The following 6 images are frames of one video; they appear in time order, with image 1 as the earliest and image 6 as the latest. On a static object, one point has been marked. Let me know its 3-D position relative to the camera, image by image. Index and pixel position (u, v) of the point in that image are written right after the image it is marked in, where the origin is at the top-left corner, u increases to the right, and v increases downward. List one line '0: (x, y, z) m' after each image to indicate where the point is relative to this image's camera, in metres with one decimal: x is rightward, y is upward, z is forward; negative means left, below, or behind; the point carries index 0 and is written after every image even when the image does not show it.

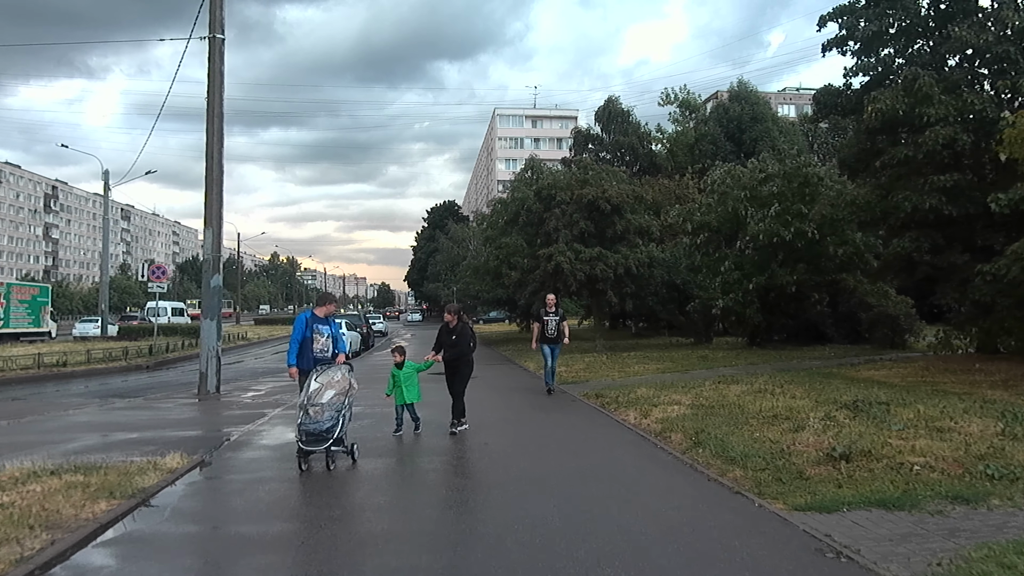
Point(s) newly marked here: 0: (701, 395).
0: (+2.7, -1.5, +12.1) m
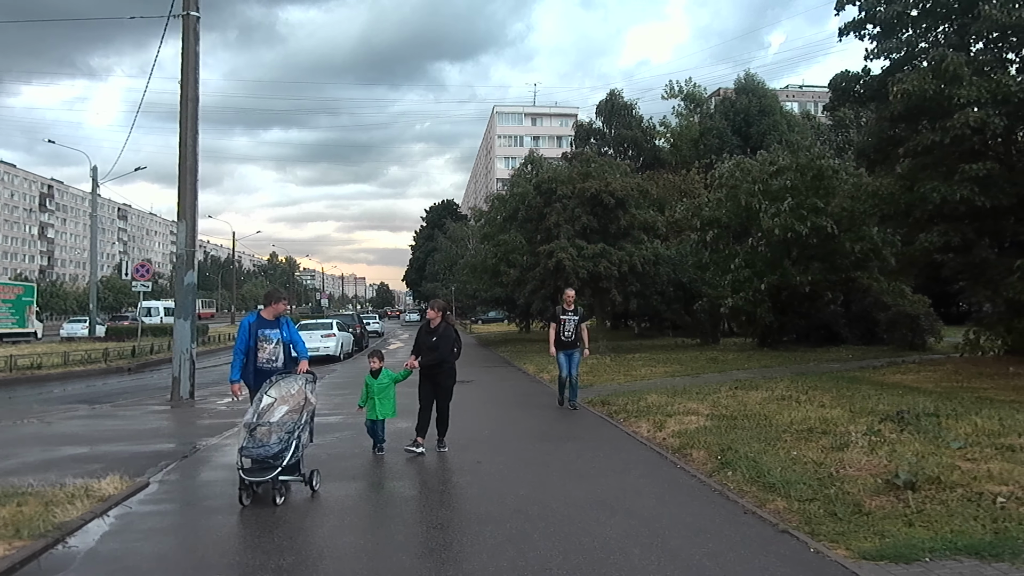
0: (+2.6, -1.5, +10.9) m
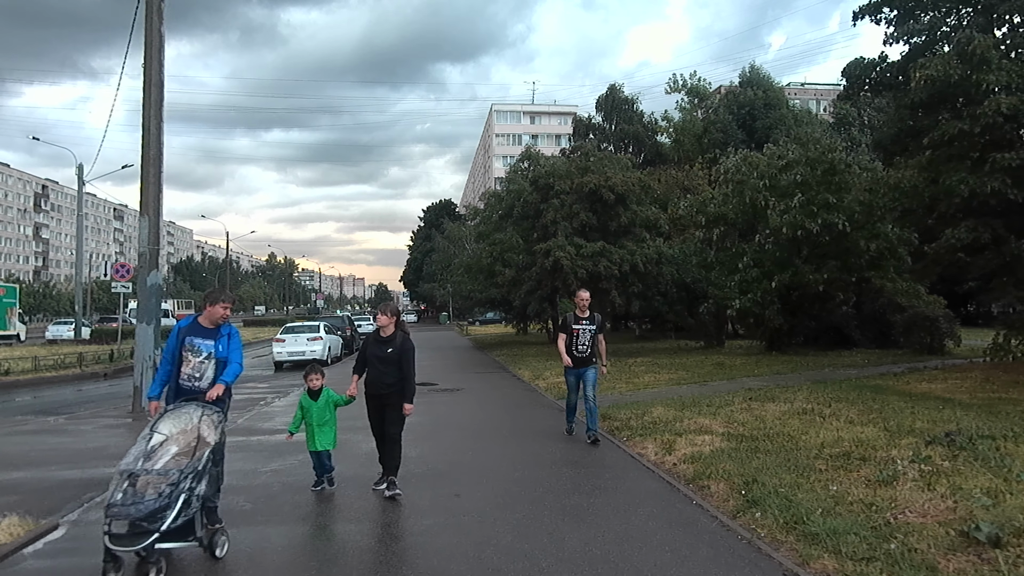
0: (+2.5, -1.5, +9.7) m
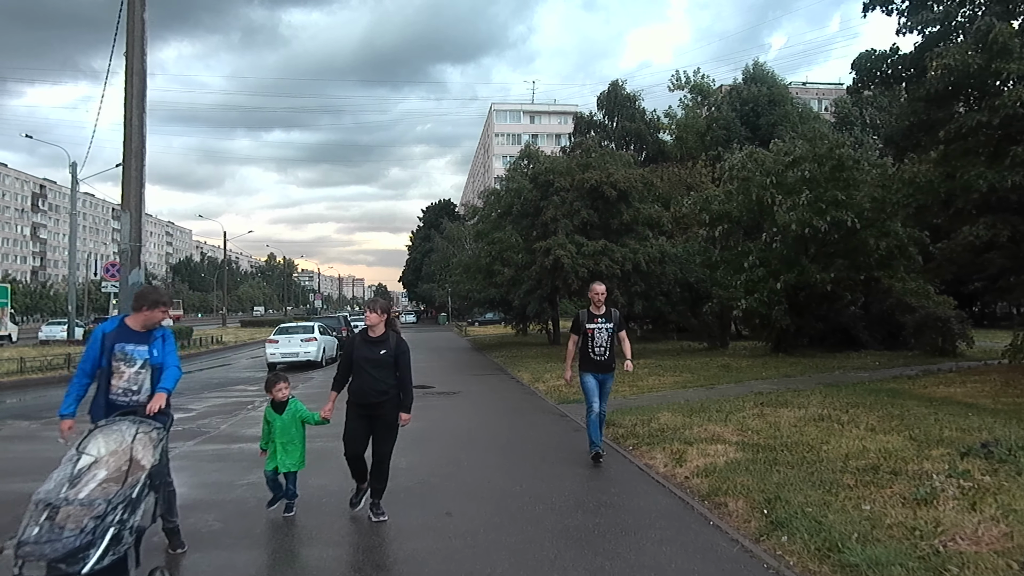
0: (+2.5, -1.5, +9.0) m
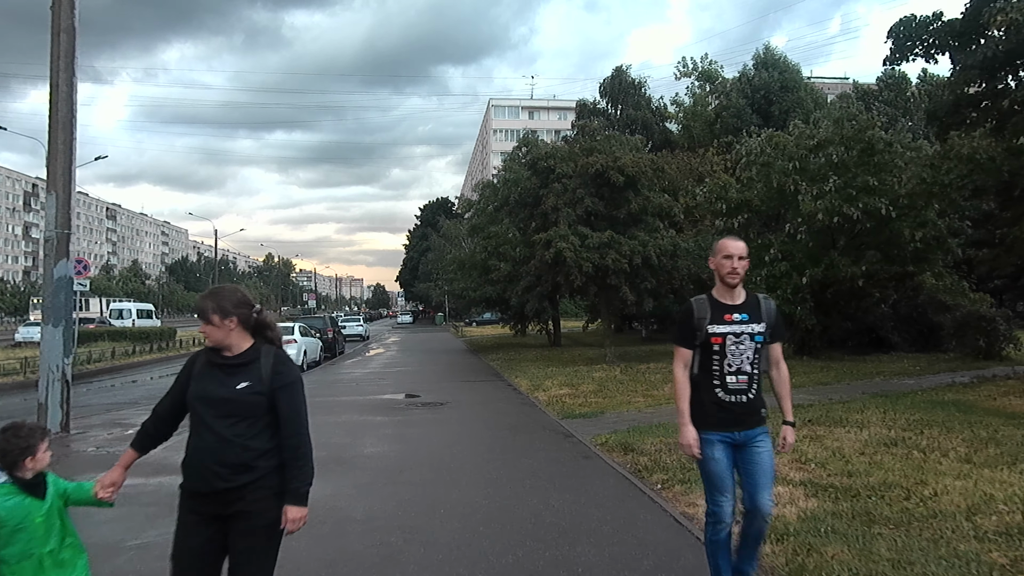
0: (+2.4, -1.4, +7.1) m
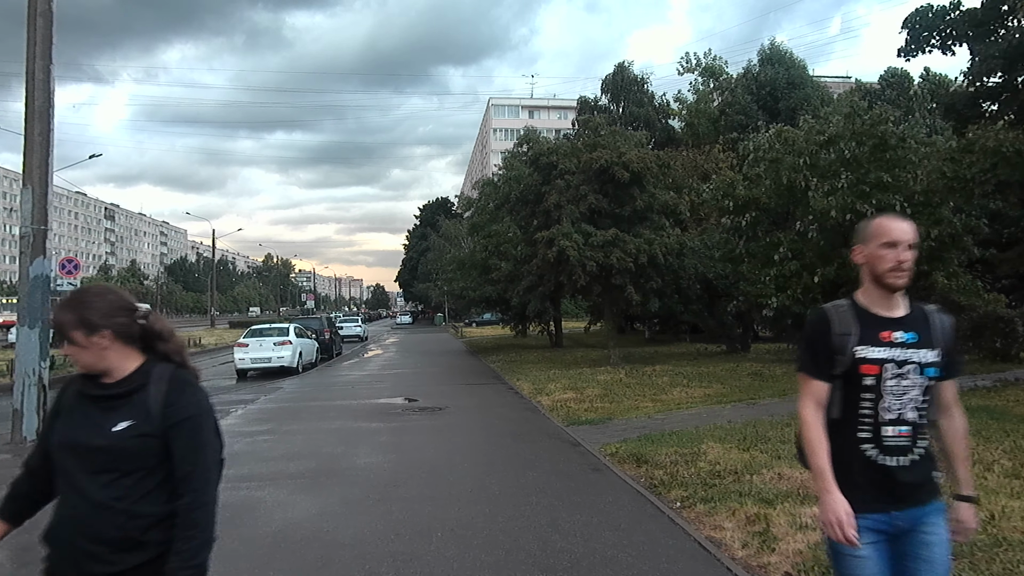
0: (+2.5, -1.4, +6.5) m
